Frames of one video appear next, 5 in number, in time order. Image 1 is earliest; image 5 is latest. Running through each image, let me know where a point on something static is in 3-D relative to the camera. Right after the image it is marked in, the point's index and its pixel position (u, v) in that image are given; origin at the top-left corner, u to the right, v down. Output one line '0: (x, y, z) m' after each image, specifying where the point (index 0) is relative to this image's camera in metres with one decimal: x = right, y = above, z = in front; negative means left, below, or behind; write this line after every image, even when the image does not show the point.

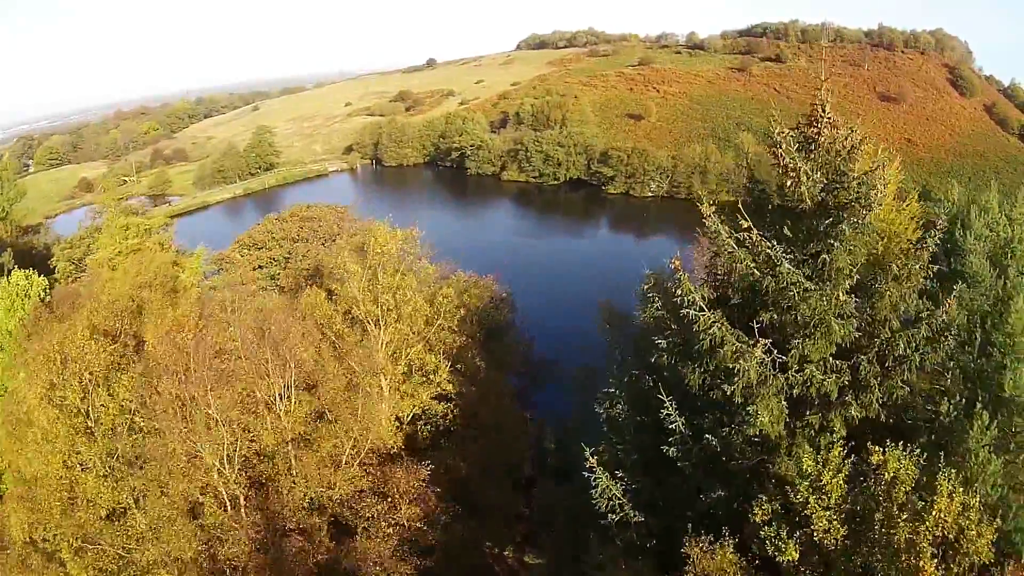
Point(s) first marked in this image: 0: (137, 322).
0: (-6.3, -0.6, +10.6) m
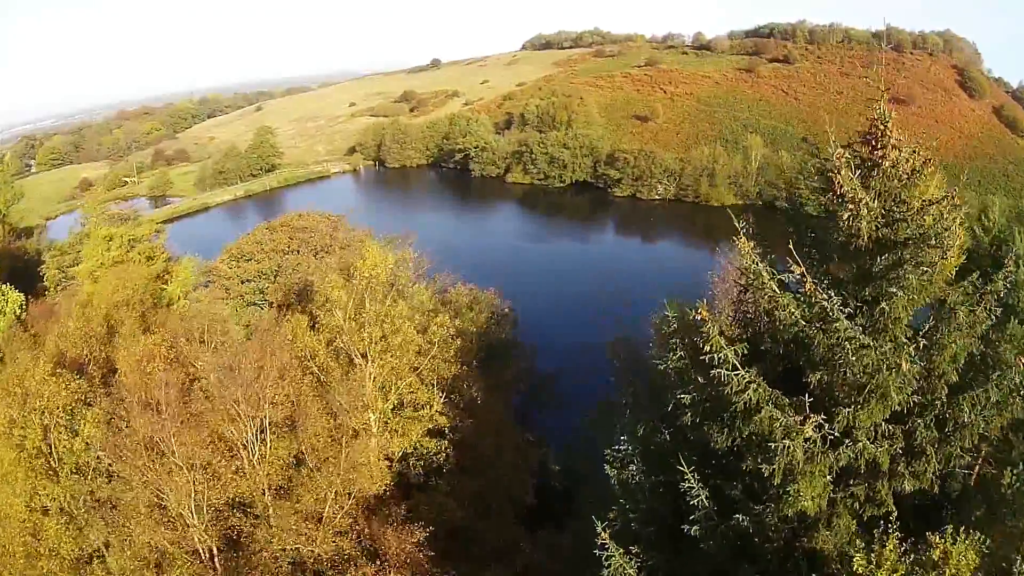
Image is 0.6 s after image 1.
0: (-6.3, -0.9, +9.8) m
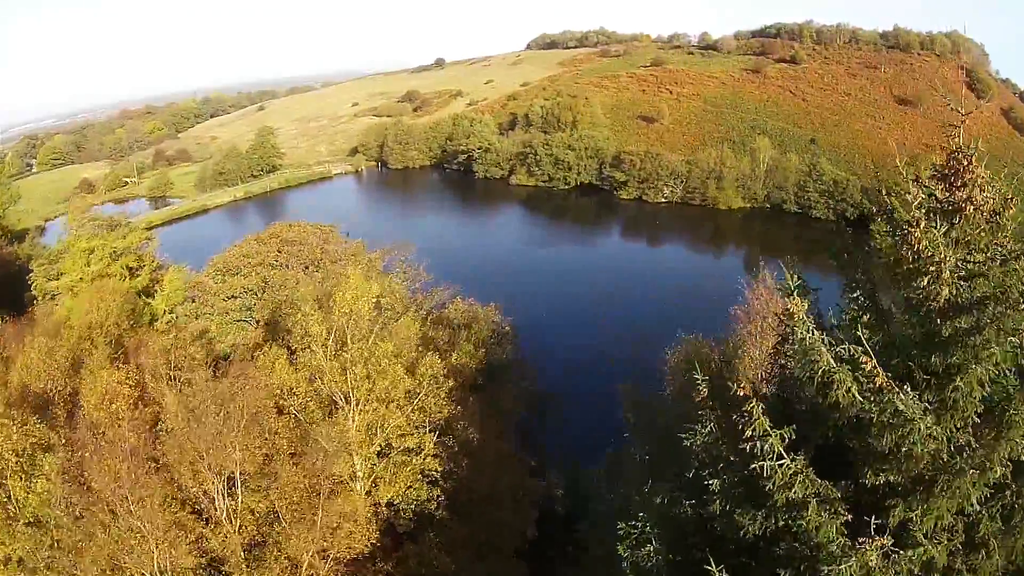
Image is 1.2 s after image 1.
0: (-6.3, -1.3, +9.1) m
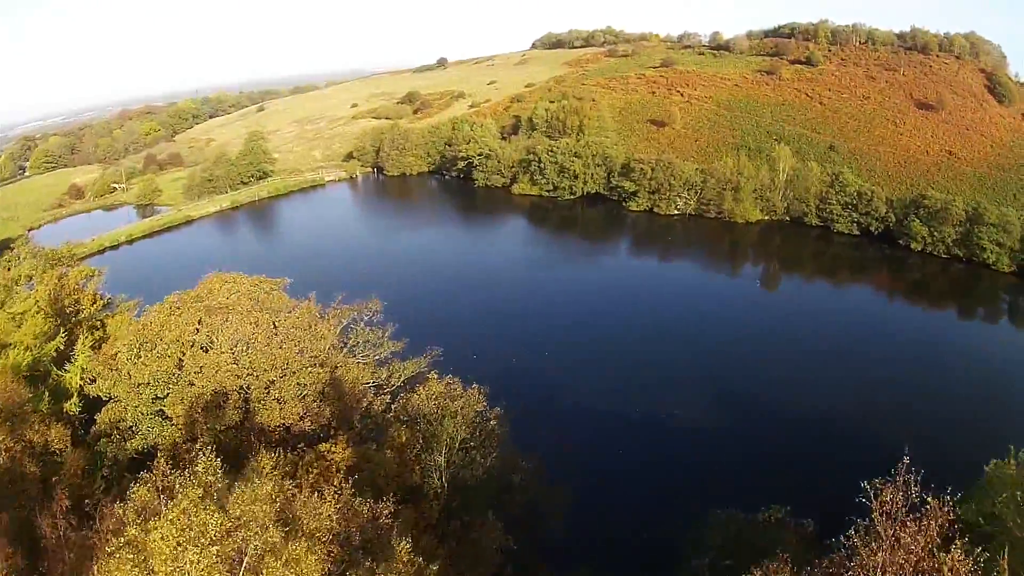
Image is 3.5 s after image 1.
0: (-6.5, -2.7, +6.1) m
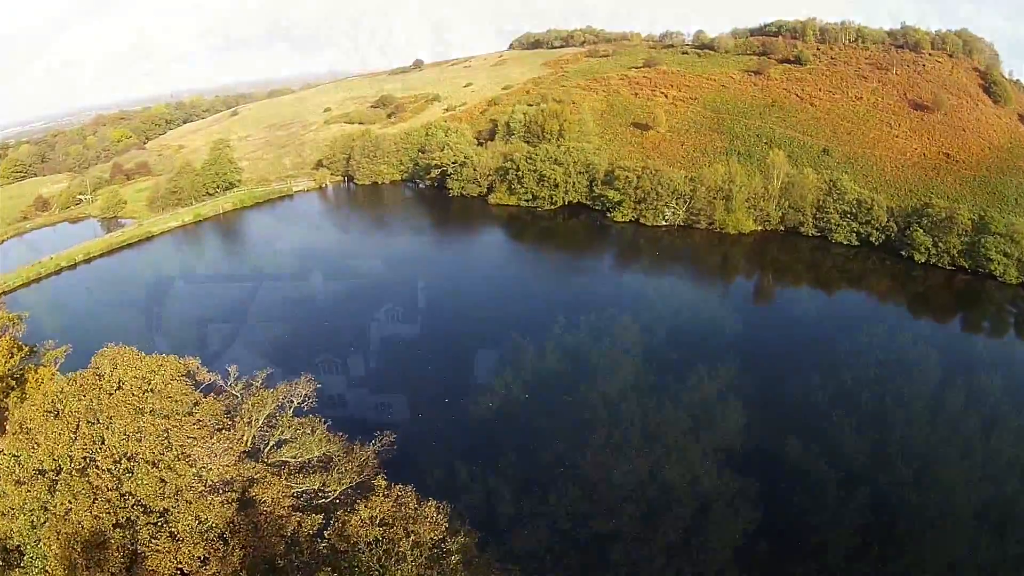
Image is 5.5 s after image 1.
0: (-7.0, -4.3, +2.3) m
